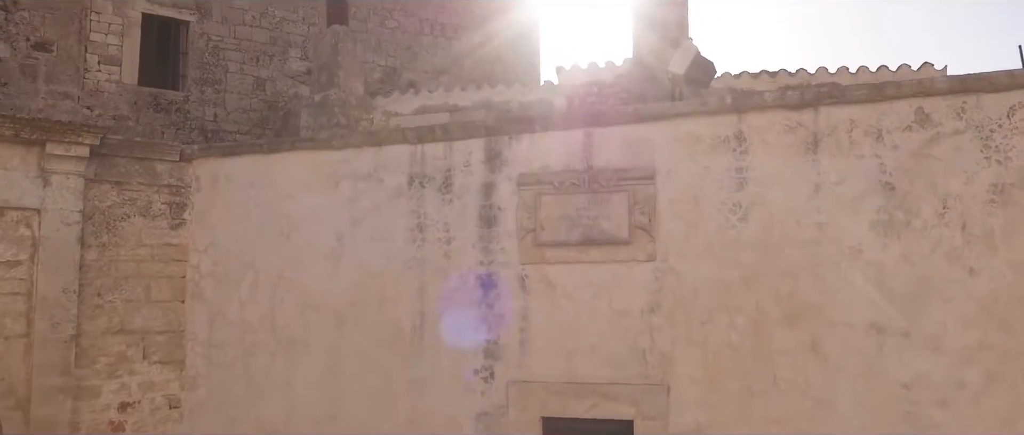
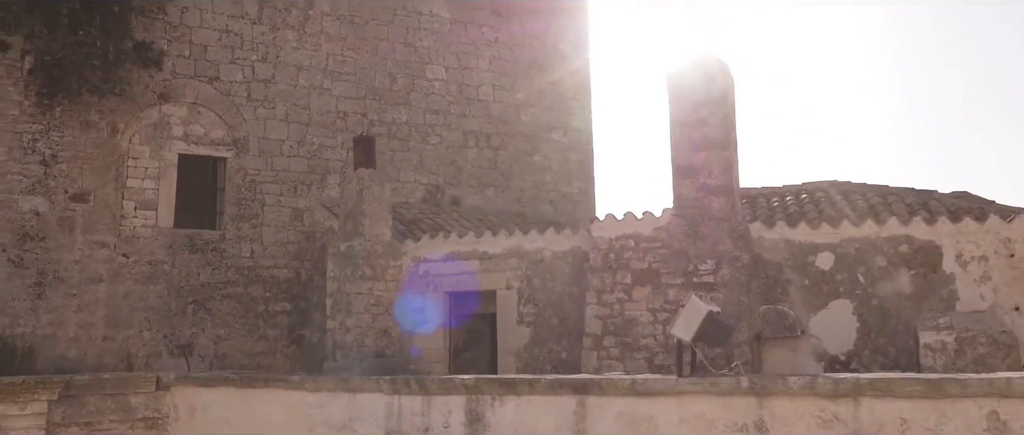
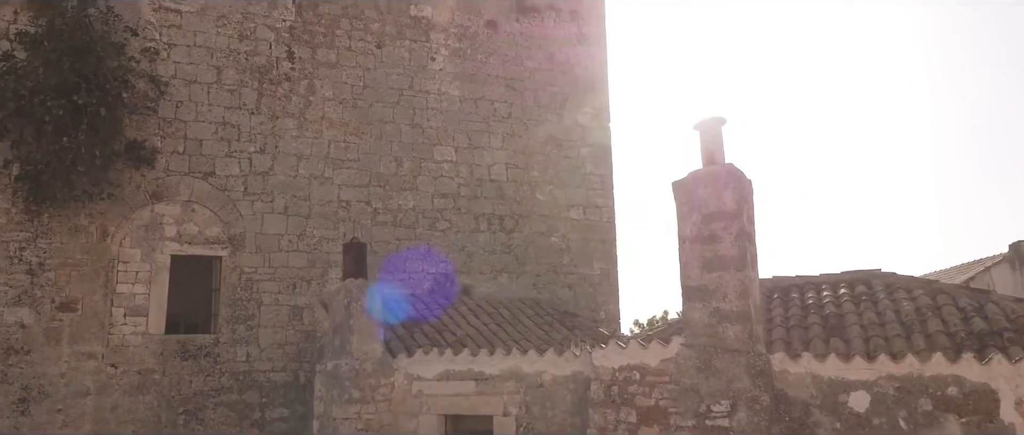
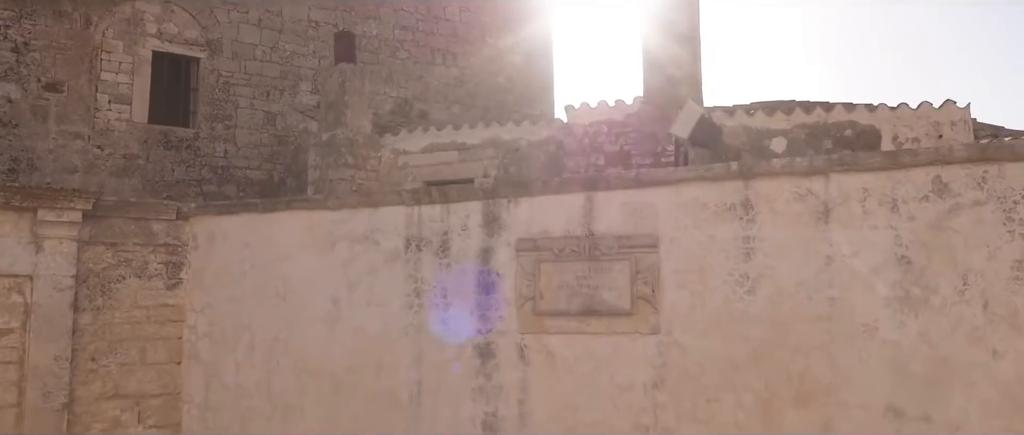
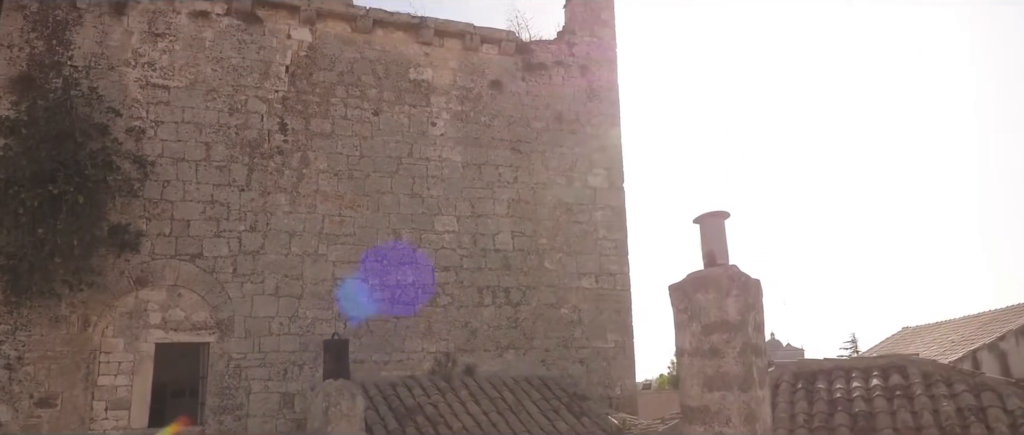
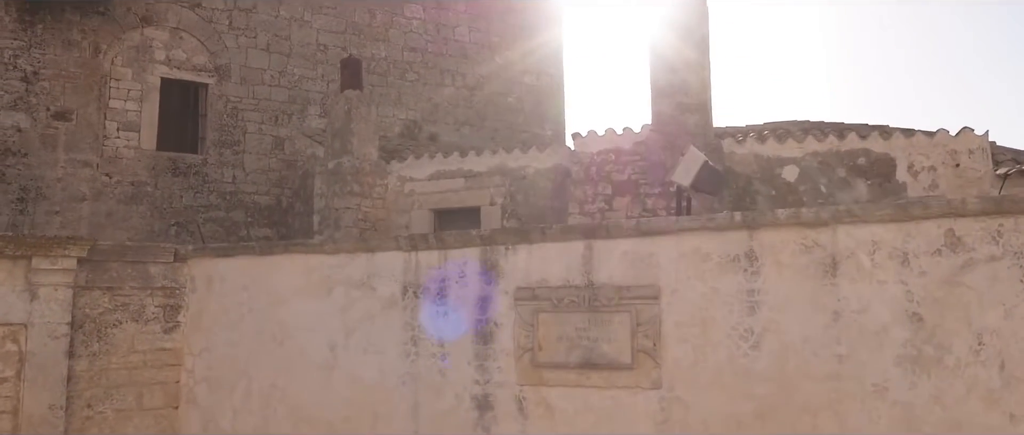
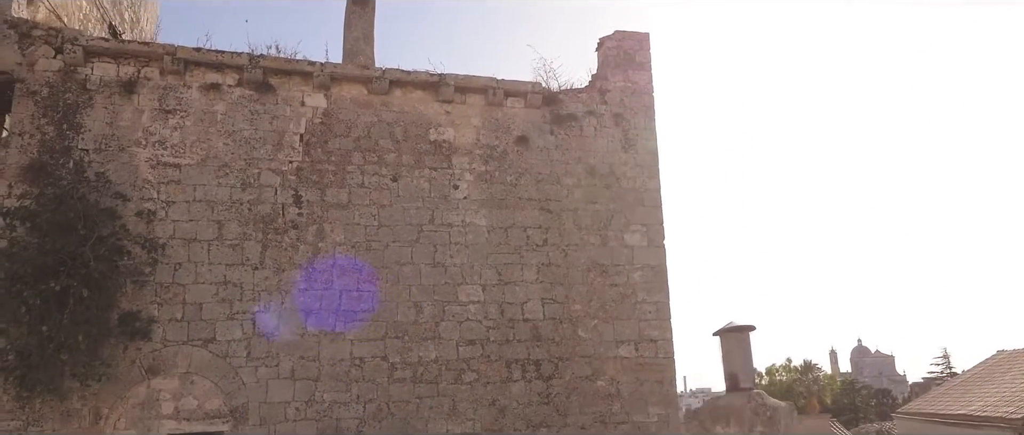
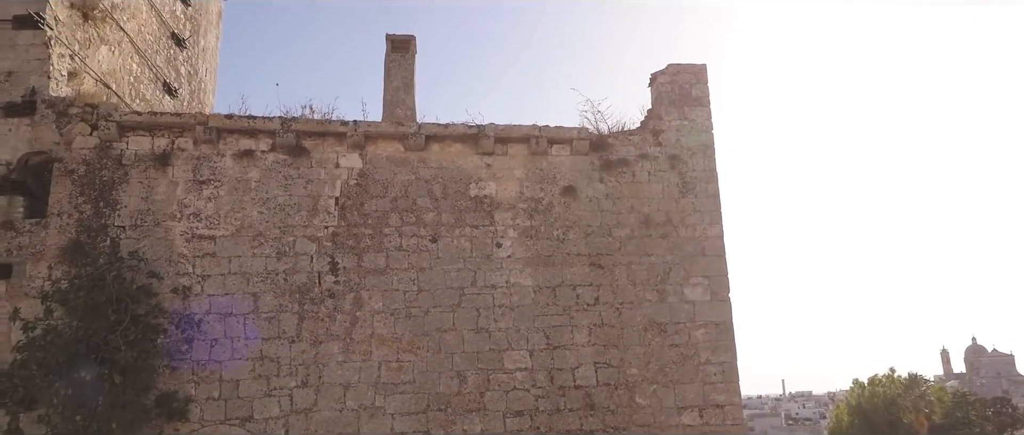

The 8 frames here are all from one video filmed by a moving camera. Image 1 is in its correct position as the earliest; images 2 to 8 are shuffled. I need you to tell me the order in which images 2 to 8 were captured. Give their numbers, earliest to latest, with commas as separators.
4, 6, 2, 3, 5, 7, 8
